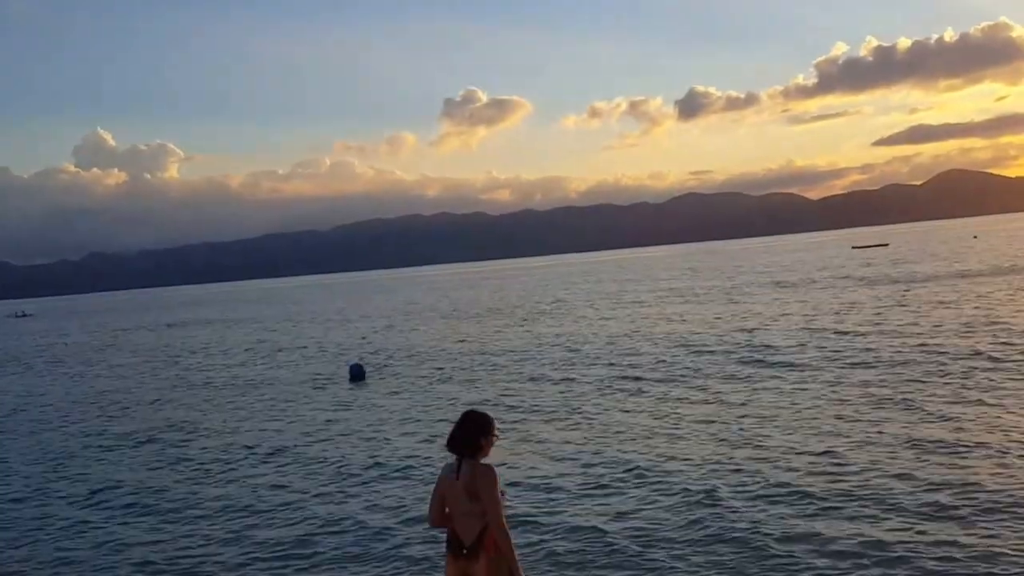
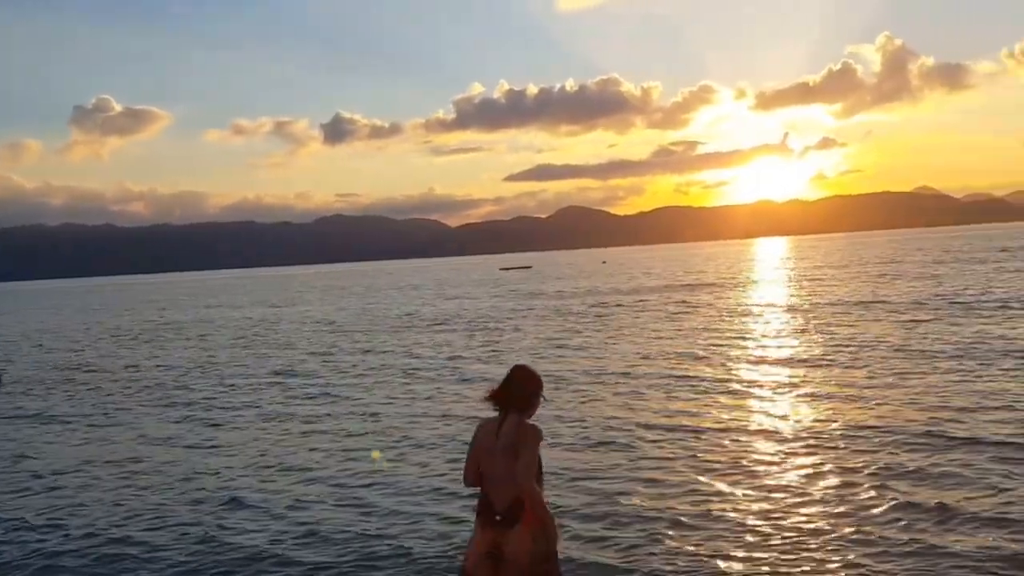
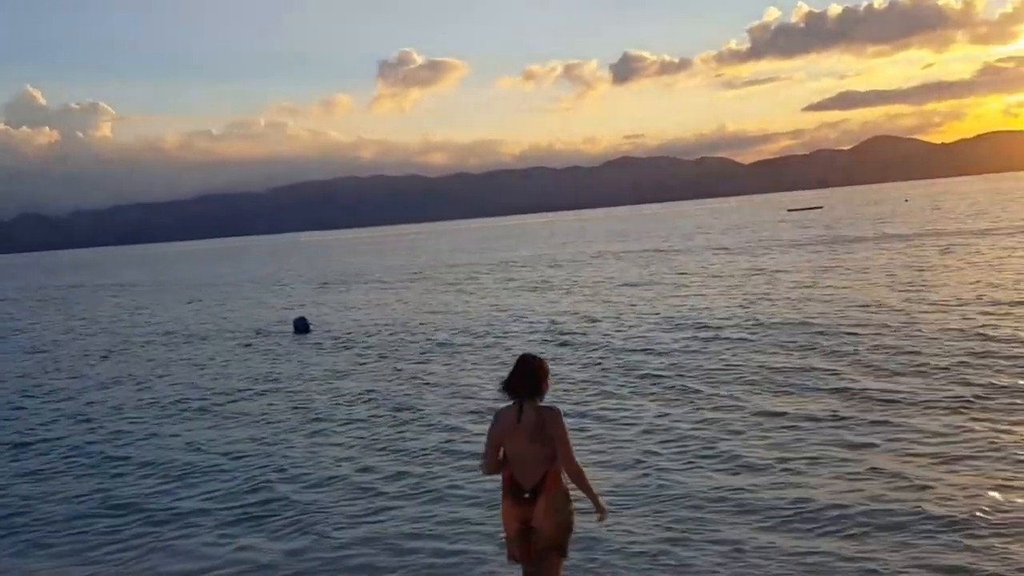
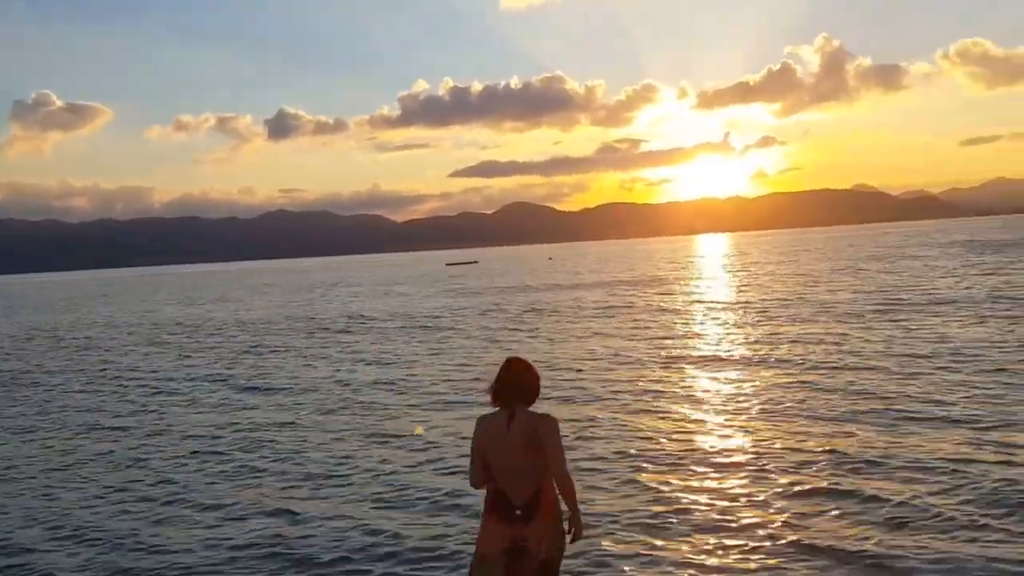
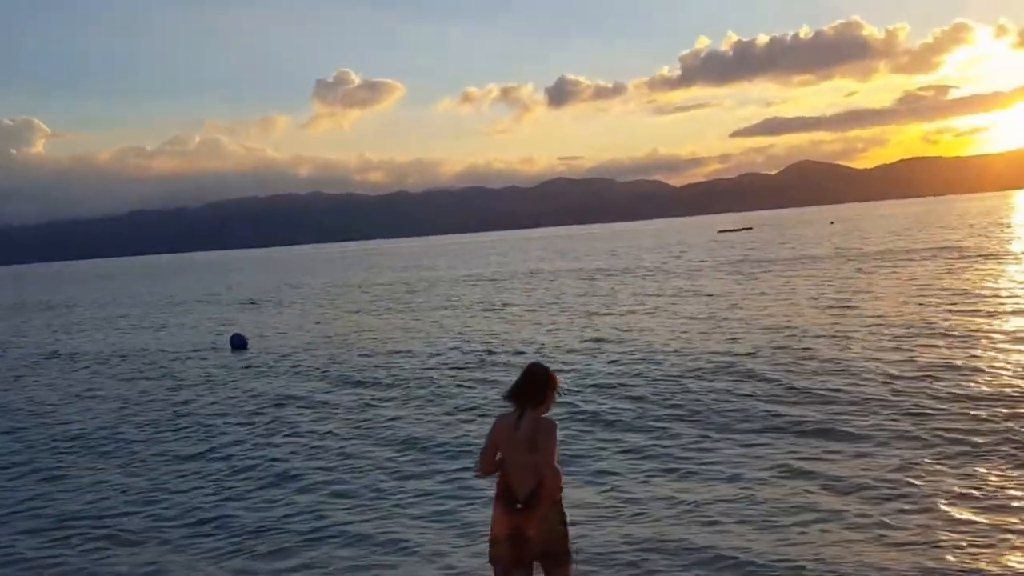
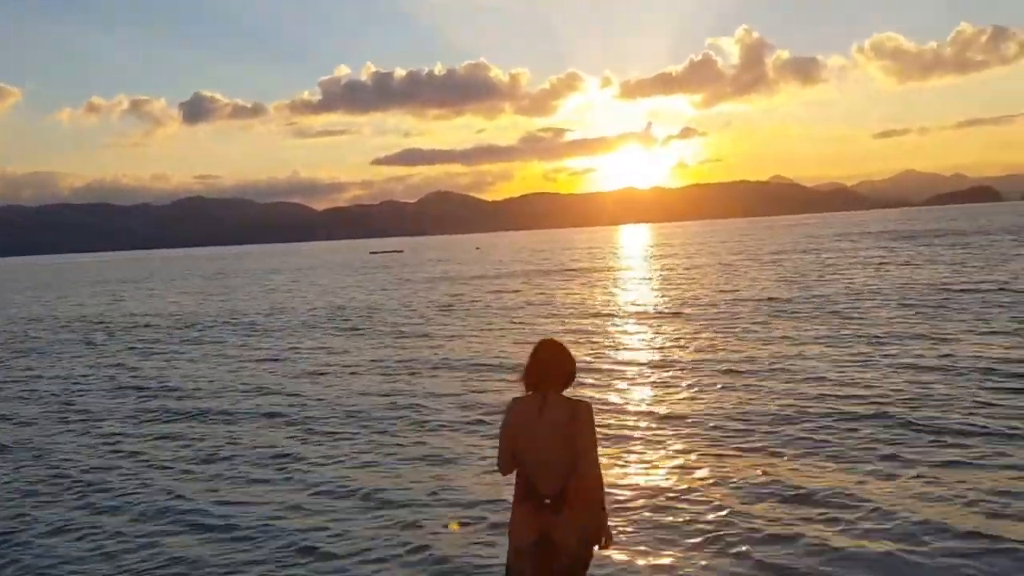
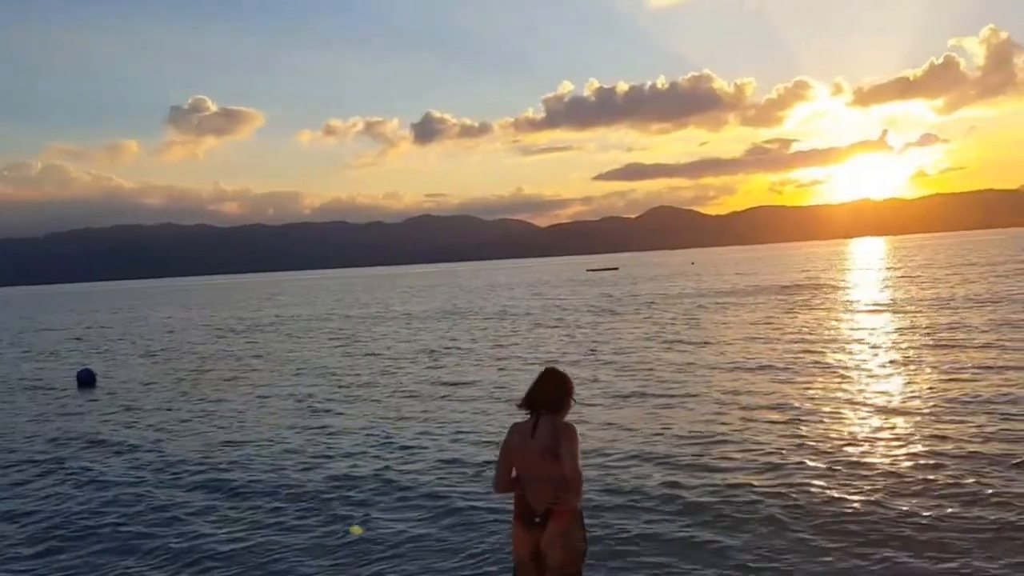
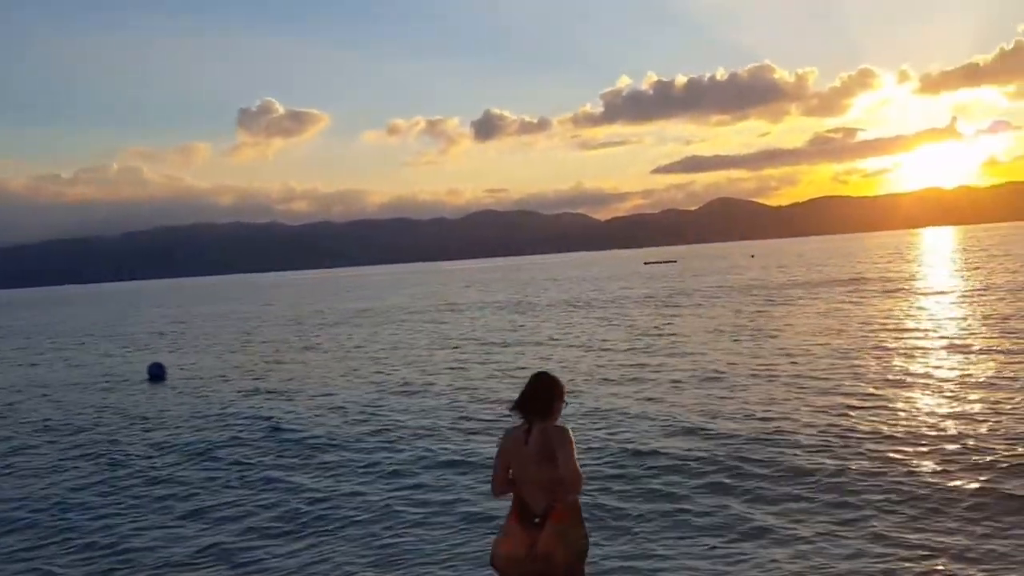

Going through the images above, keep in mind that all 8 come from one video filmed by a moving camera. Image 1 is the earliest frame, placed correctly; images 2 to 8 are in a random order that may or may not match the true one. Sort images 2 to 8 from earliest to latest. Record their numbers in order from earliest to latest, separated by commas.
3, 5, 8, 7, 2, 4, 6
